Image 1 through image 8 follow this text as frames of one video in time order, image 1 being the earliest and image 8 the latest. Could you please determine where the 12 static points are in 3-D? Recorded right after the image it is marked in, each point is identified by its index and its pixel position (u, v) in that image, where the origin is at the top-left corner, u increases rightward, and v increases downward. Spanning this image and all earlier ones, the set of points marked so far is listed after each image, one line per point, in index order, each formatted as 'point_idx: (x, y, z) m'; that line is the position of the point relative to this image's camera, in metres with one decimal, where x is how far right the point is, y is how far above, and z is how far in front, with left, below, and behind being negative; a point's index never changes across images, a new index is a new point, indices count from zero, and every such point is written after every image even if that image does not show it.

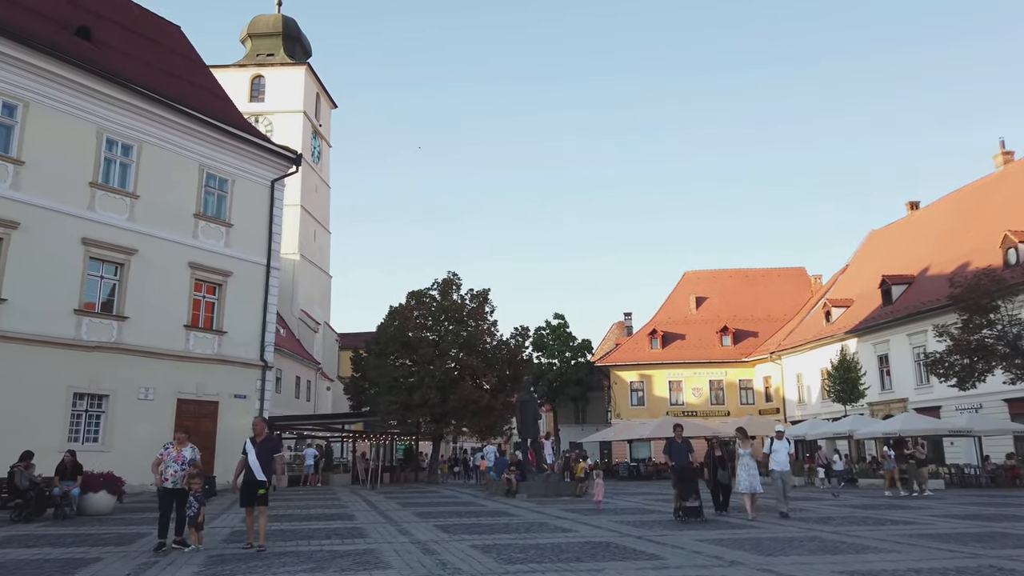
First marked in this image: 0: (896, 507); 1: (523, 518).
0: (+8.1, -4.6, +15.8) m
1: (+0.2, -4.0, +13.0) m
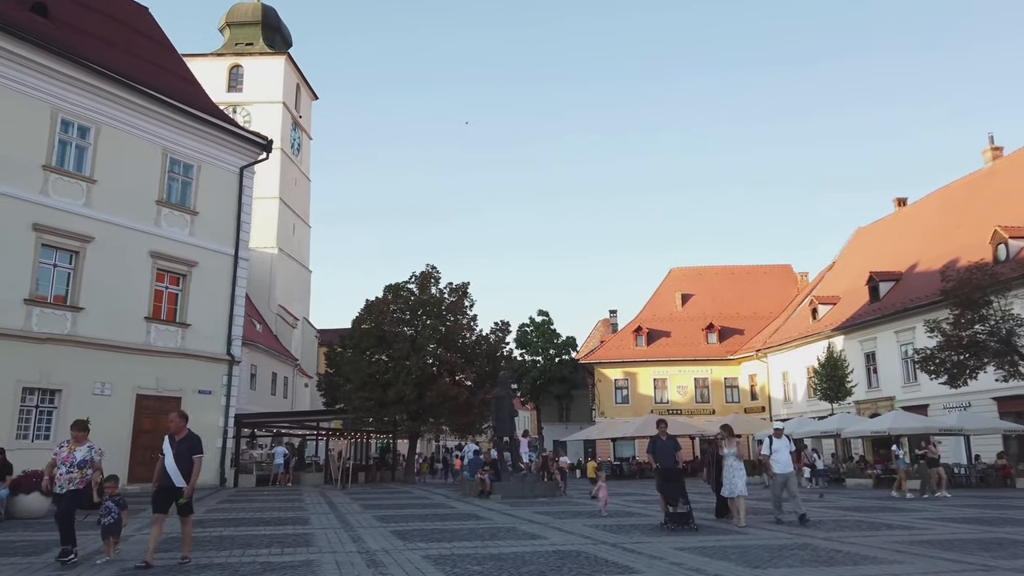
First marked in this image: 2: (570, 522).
0: (+7.5, -4.4, +15.0) m
1: (-0.3, -3.8, +12.1) m
2: (+0.9, -3.8, +12.1) m
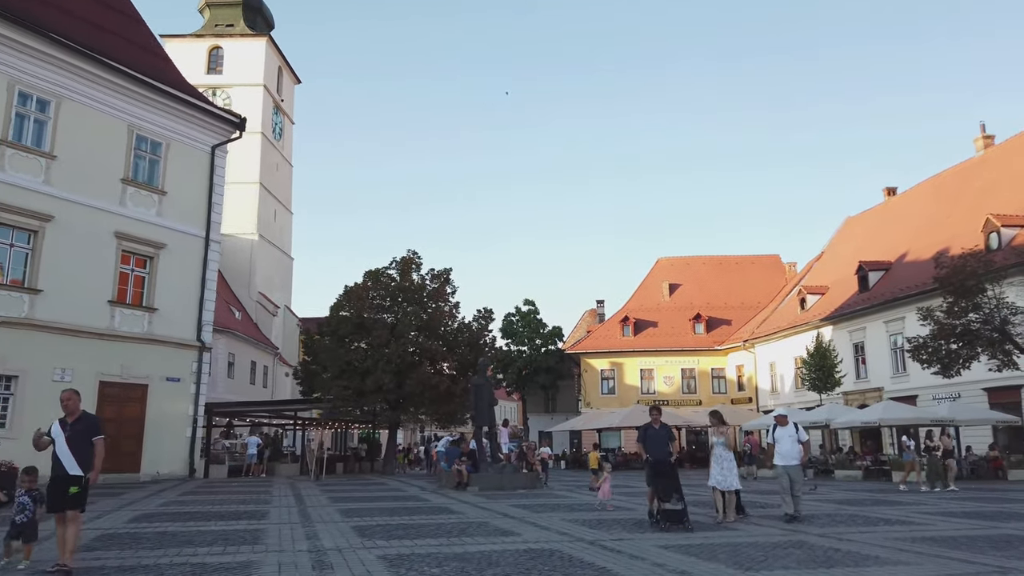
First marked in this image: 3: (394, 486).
0: (+7.1, -4.1, +14.3) m
1: (-0.7, -3.4, +11.3) m
2: (+0.5, -3.4, +11.3) m
3: (-3.0, -5.1, +19.3) m
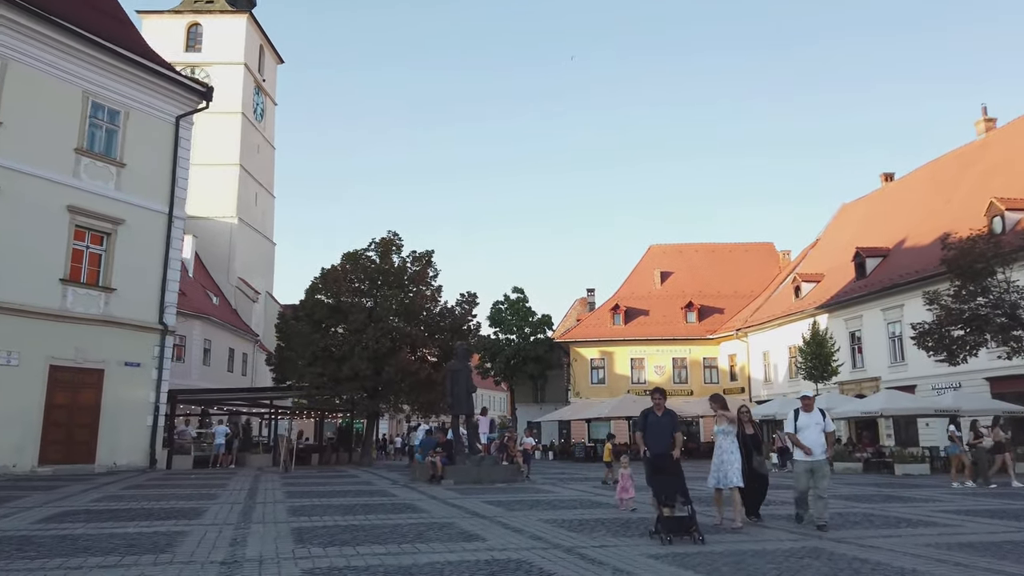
0: (+6.6, -3.7, +13.0) m
1: (-1.1, -3.0, +9.9) m
2: (+0.1, -3.0, +10.0) m
3: (-3.5, -4.6, +18.0) m
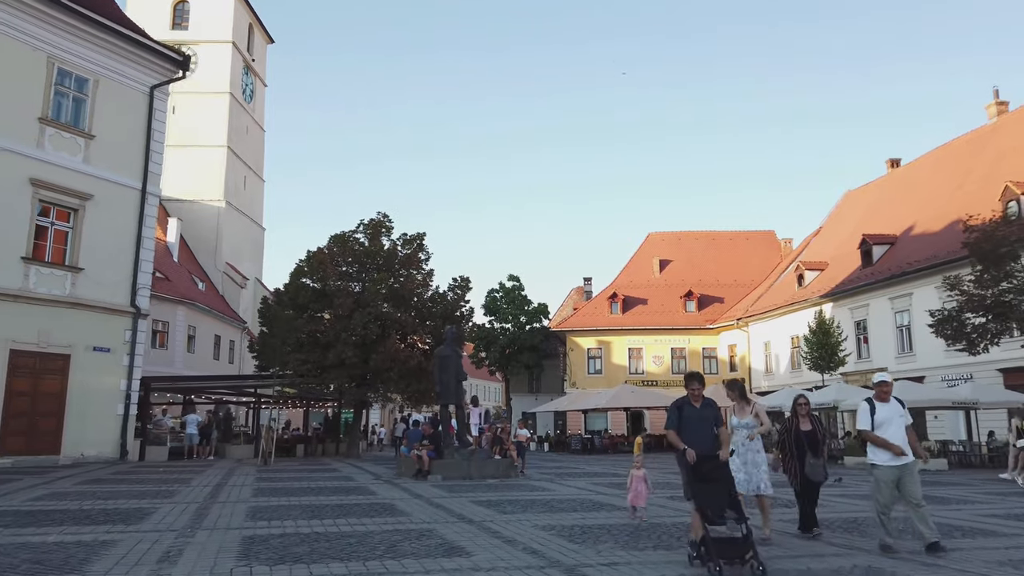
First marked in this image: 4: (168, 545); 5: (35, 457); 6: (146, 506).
0: (+6.5, -3.3, +11.8) m
1: (-1.2, -2.7, +8.6) m
2: (0.0, -2.7, +8.7) m
3: (-3.6, -4.1, +16.7) m
4: (-3.2, -2.4, +7.1) m
5: (-12.0, -4.2, +18.9) m
6: (-4.9, -2.9, +10.0) m
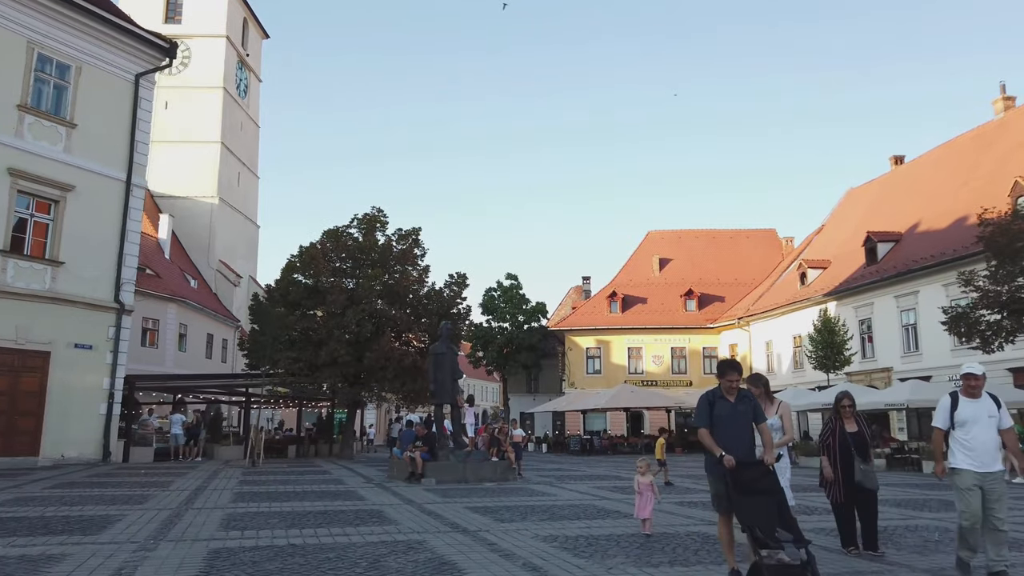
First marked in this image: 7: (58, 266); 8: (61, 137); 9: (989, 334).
0: (+6.5, -3.2, +11.1) m
1: (-1.2, -2.5, +7.9) m
2: (0.0, -2.6, +7.9) m
3: (-3.7, -4.0, +15.9) m
4: (-3.2, -2.2, +6.3) m
5: (-12.1, -4.1, +18.1) m
6: (-4.9, -2.8, +9.3) m
7: (-11.7, +0.6, +19.4) m
8: (-11.8, +4.0, +19.8) m
9: (+12.7, -1.2, +20.0) m
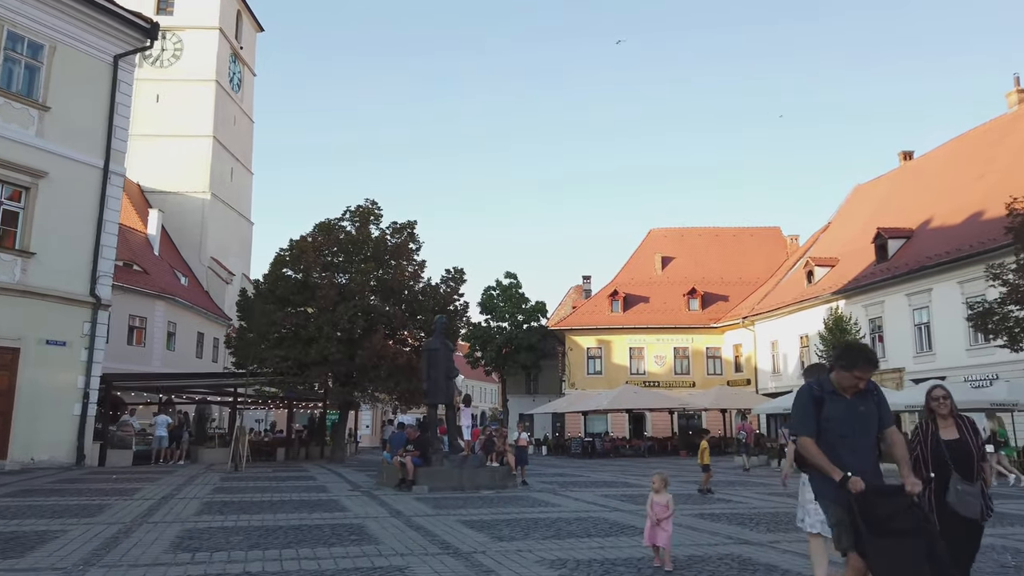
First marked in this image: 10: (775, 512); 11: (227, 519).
0: (+6.5, -3.0, +9.9) m
1: (-1.2, -2.4, +6.7) m
2: (0.0, -2.4, +6.8) m
3: (-3.7, -3.8, +14.8) m
4: (-3.2, -2.1, +5.2) m
5: (-12.1, -3.9, +17.0) m
6: (-4.9, -2.6, +8.1) m
7: (-11.7, +0.8, +18.3) m
8: (-11.8, +4.2, +18.6) m
9: (+12.6, -1.1, +18.9) m
10: (+3.5, -3.0, +10.1) m
11: (-3.4, -2.8, +9.2) m
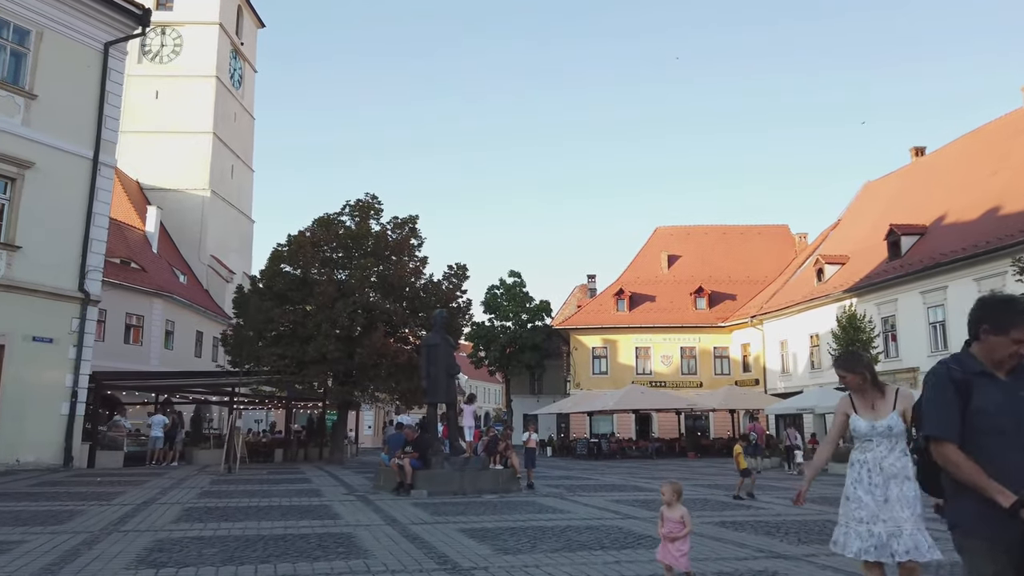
0: (+6.5, -2.9, +9.1) m
1: (-1.2, -2.2, +6.0) m
2: (+0.1, -2.2, +6.0) m
3: (-3.6, -3.7, +14.0) m
4: (-3.2, -1.9, +4.4) m
5: (-12.0, -3.8, +16.3) m
6: (-4.9, -2.4, +7.4) m
7: (-11.6, +0.9, +17.6) m
8: (-11.7, +4.3, +17.9) m
9: (+12.8, -1.0, +18.1) m
10: (+3.6, -2.9, +9.3) m
11: (-3.4, -2.7, +8.4) m
